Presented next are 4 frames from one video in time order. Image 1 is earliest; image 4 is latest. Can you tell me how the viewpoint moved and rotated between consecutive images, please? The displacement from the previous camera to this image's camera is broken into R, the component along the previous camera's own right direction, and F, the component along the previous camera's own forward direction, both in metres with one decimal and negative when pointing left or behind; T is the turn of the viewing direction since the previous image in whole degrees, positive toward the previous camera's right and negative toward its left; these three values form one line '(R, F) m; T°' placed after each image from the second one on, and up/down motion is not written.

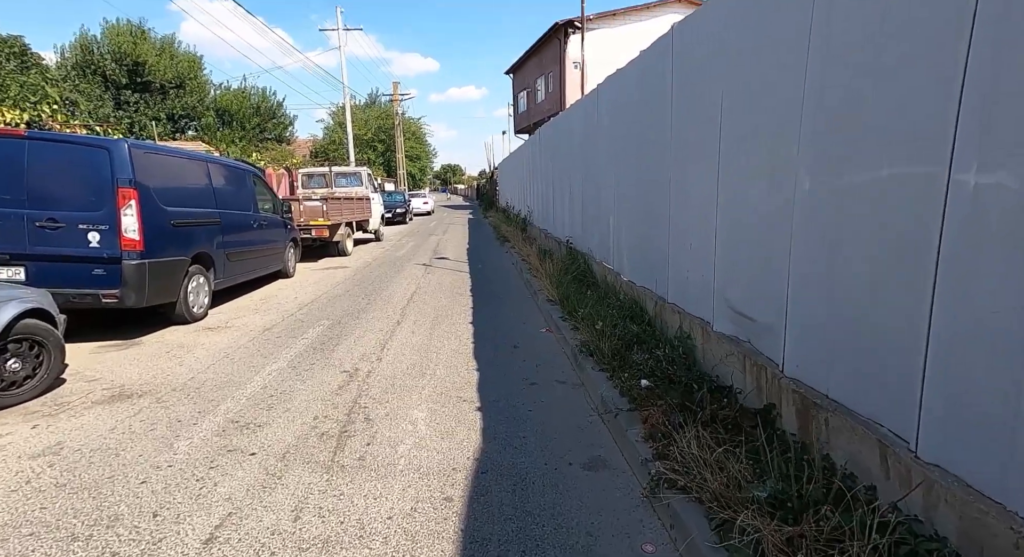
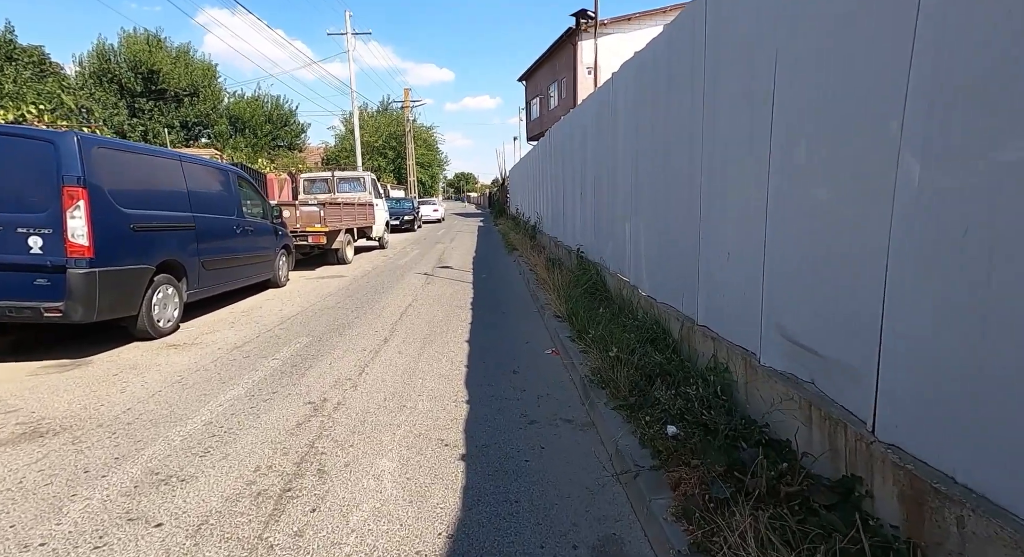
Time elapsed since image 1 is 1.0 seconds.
(+0.1, +0.8) m; -1°
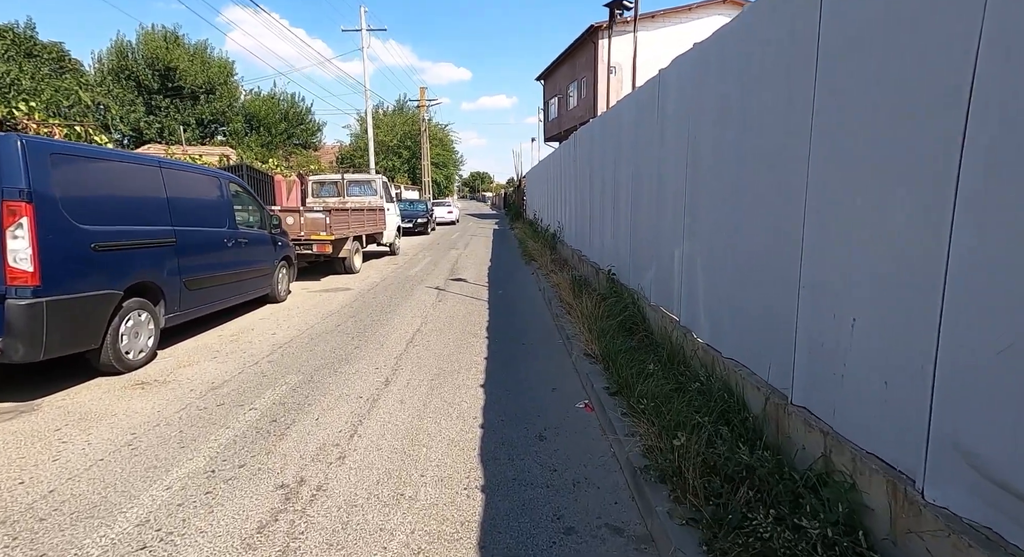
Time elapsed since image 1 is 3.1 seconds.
(-0.1, +1.0) m; -1°
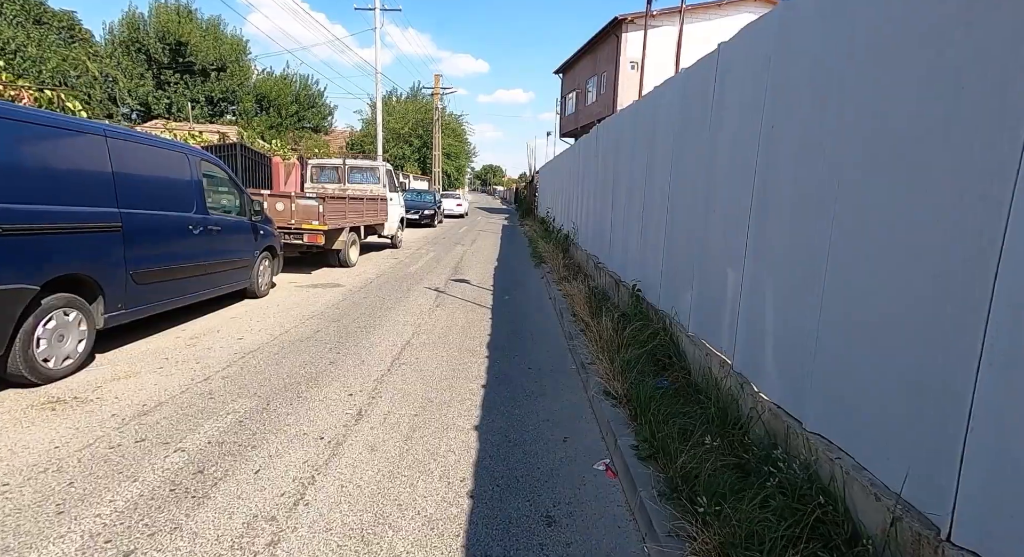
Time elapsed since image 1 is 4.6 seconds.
(0.0, +1.1) m; -1°
